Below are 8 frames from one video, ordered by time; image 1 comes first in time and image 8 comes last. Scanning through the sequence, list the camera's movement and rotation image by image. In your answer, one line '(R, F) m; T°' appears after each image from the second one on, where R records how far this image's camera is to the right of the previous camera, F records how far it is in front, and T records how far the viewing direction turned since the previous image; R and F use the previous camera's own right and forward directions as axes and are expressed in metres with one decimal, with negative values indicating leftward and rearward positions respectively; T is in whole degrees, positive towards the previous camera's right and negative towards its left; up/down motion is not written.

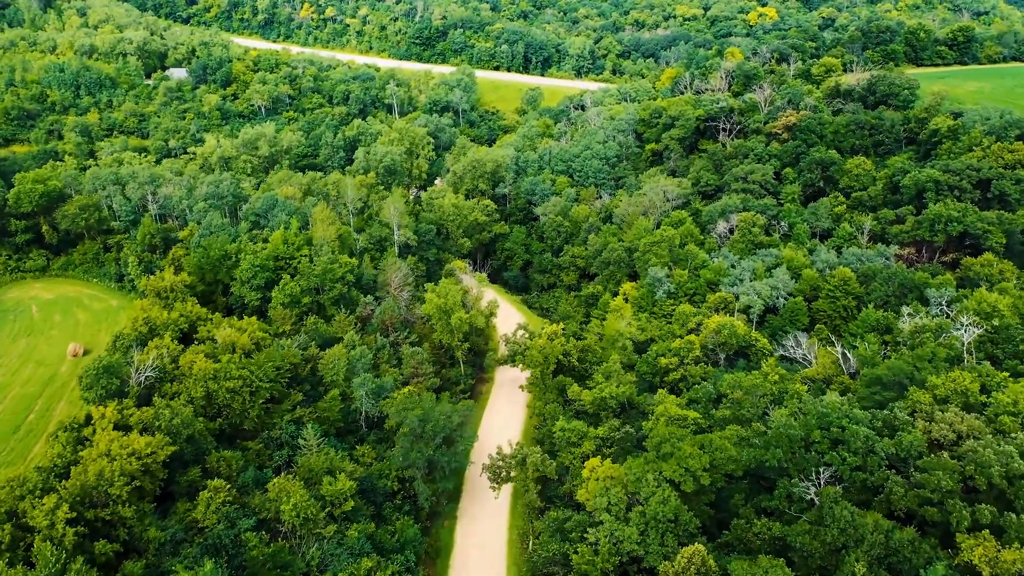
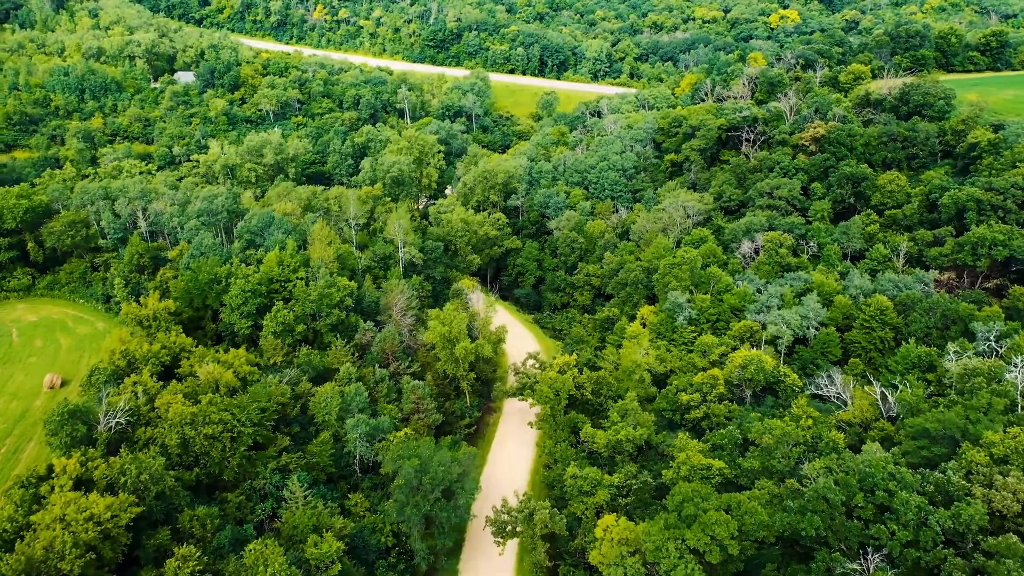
(+0.3, +4.4) m; -1°
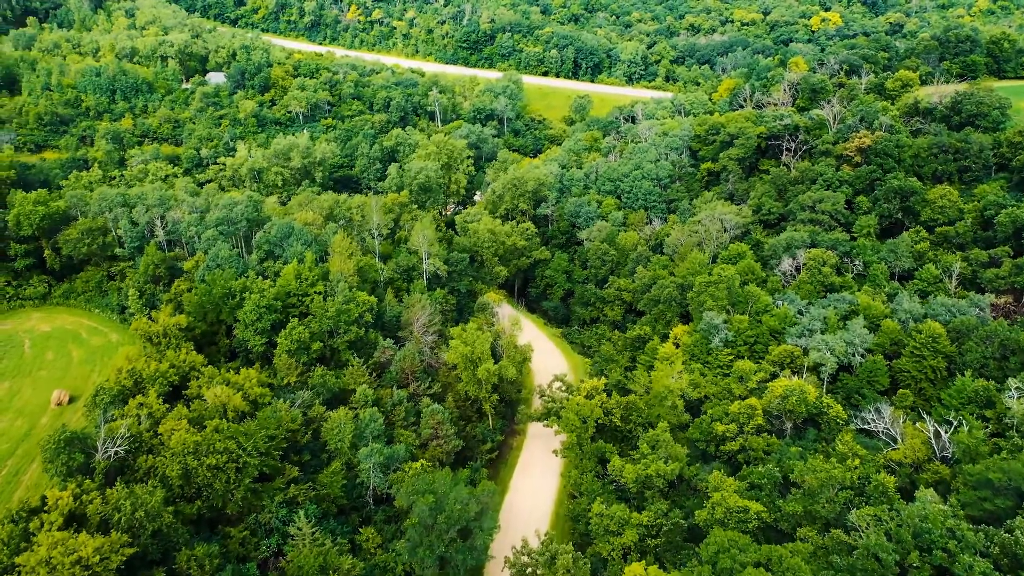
(+0.2, +3.0) m; -2°
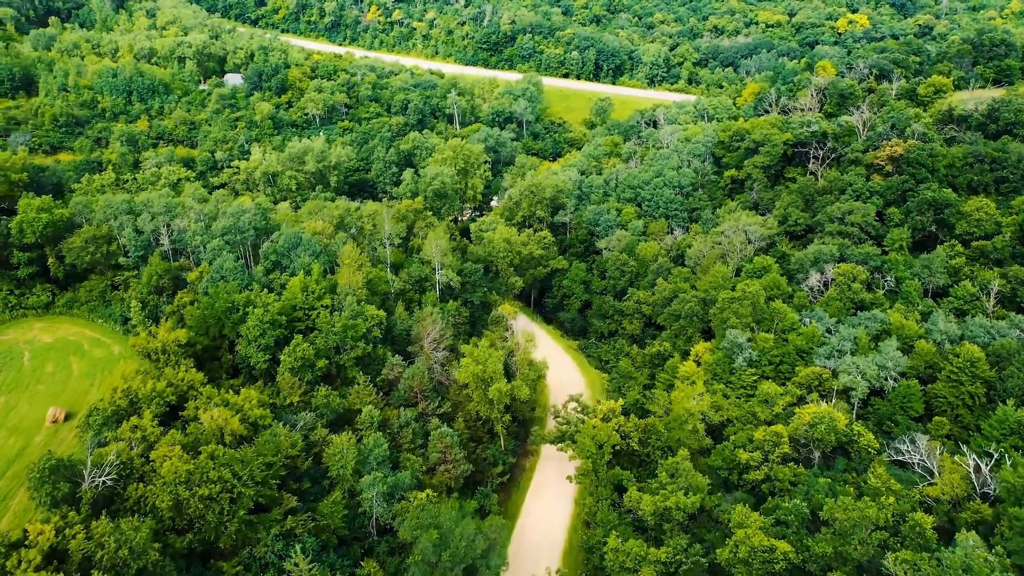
(+0.3, +2.5) m; -1°
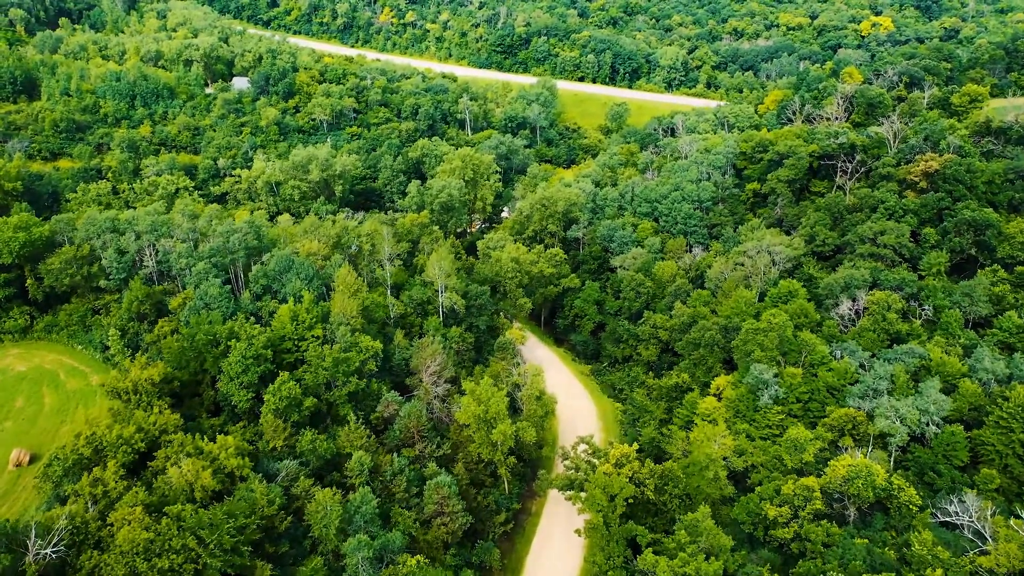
(+0.5, +4.4) m; -1°
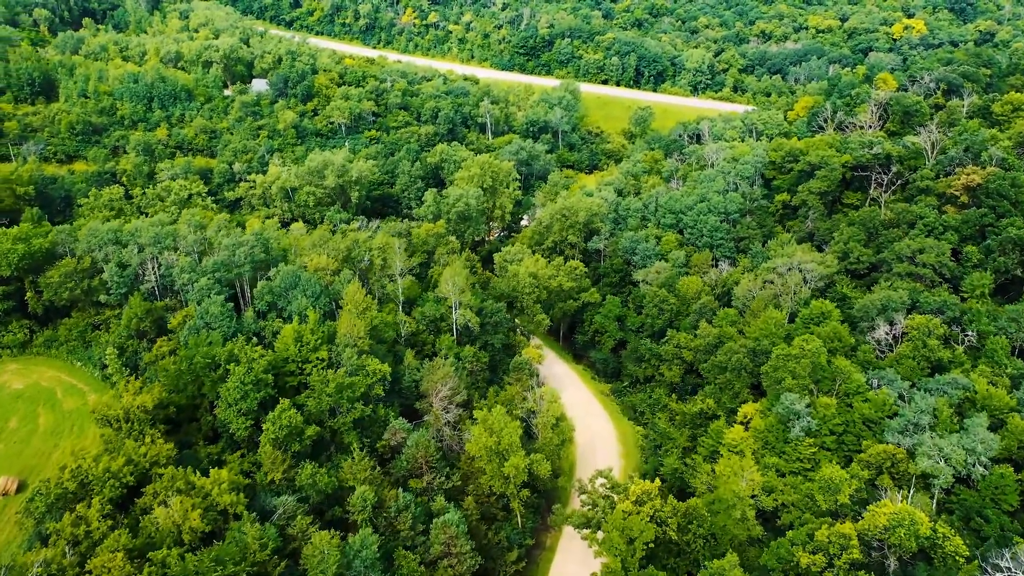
(+0.3, +3.0) m; -2°
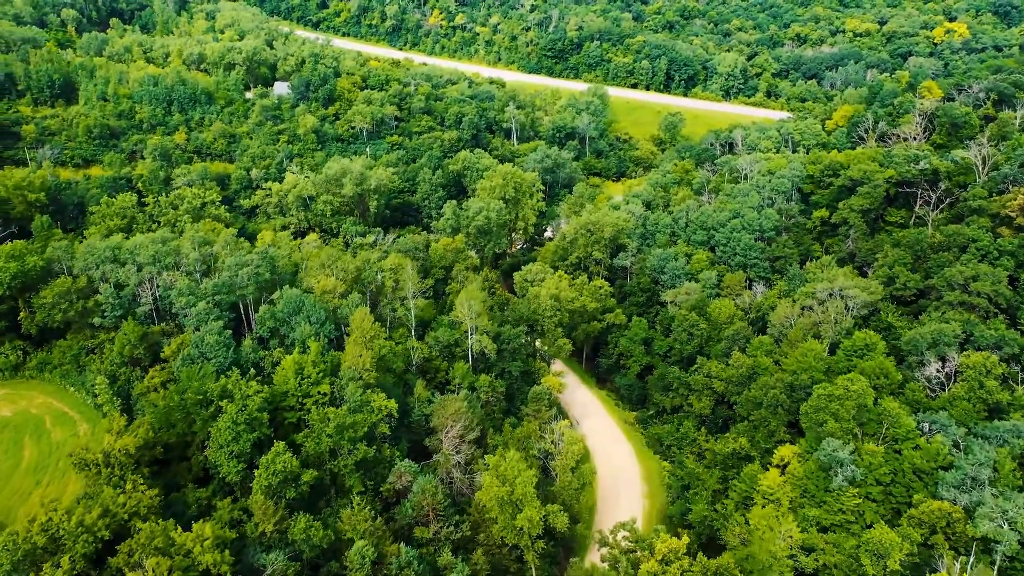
(+0.4, +4.0) m; -2°
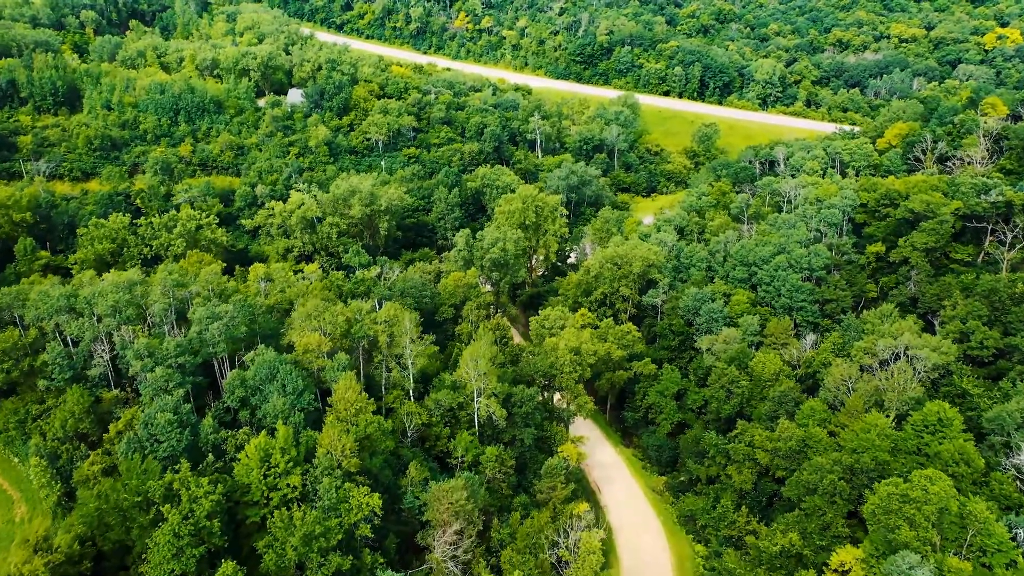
(+0.8, +7.9) m; -2°
